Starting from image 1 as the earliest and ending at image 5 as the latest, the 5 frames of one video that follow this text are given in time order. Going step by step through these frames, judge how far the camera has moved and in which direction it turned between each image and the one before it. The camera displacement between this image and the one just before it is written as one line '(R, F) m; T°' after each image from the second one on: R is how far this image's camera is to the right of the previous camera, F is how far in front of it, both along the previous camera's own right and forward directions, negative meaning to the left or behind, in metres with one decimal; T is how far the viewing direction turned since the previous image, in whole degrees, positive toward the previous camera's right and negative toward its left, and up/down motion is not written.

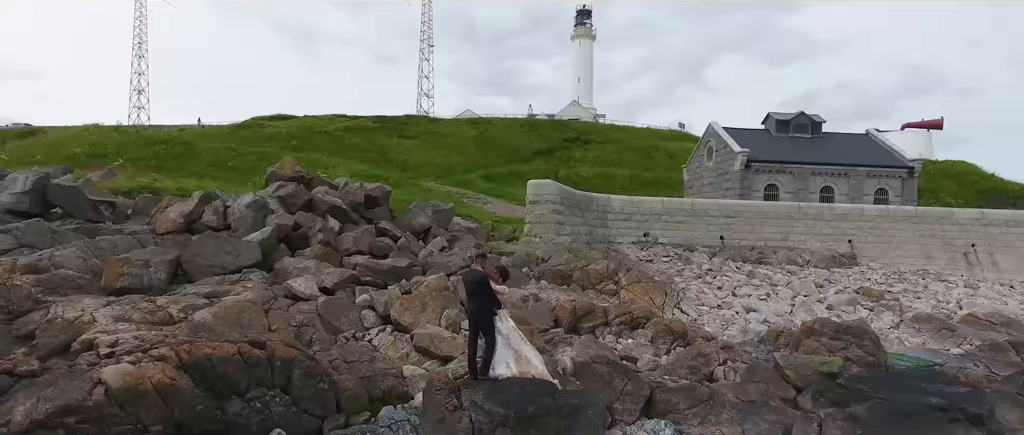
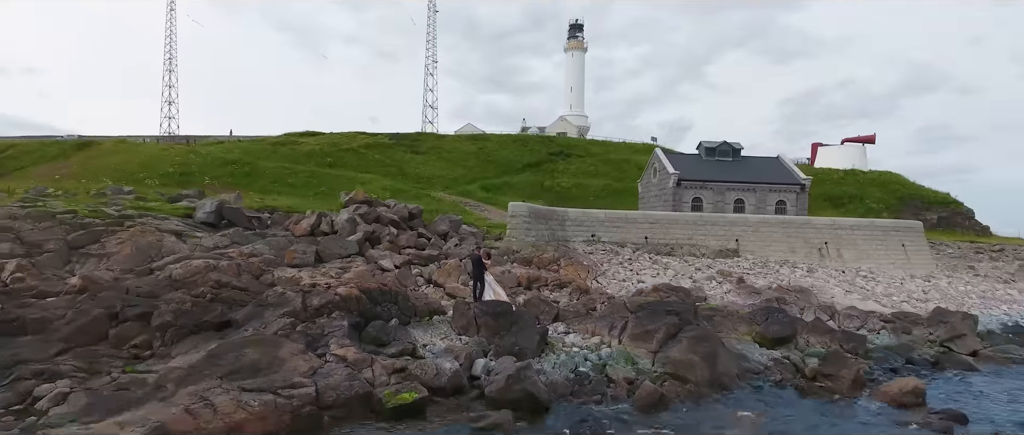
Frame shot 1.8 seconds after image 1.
(+0.3, -8.3) m; 0°
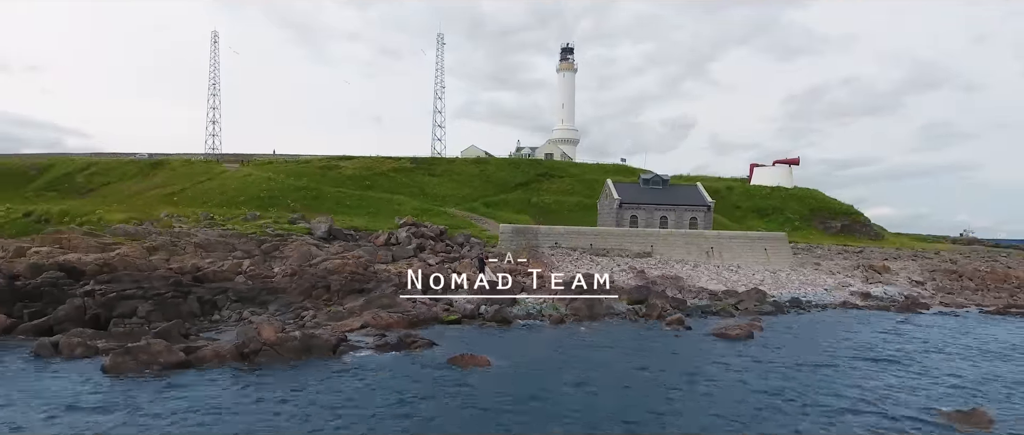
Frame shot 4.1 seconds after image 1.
(+0.4, -14.2) m; 0°
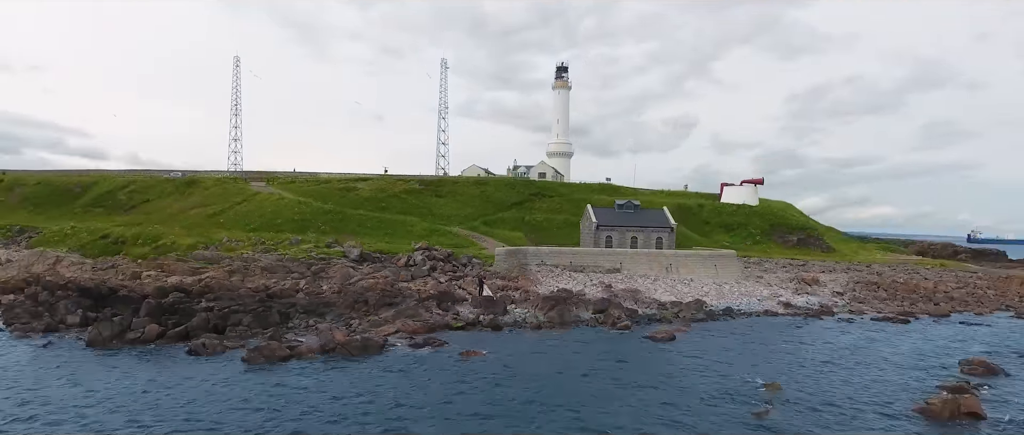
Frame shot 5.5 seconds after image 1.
(+0.4, -9.1) m; 0°
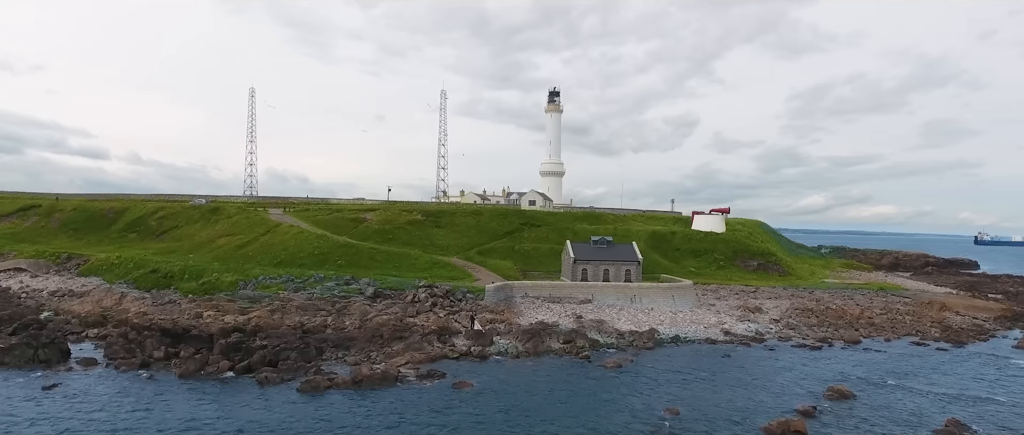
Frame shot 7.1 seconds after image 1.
(+0.8, -9.4) m; 0°
